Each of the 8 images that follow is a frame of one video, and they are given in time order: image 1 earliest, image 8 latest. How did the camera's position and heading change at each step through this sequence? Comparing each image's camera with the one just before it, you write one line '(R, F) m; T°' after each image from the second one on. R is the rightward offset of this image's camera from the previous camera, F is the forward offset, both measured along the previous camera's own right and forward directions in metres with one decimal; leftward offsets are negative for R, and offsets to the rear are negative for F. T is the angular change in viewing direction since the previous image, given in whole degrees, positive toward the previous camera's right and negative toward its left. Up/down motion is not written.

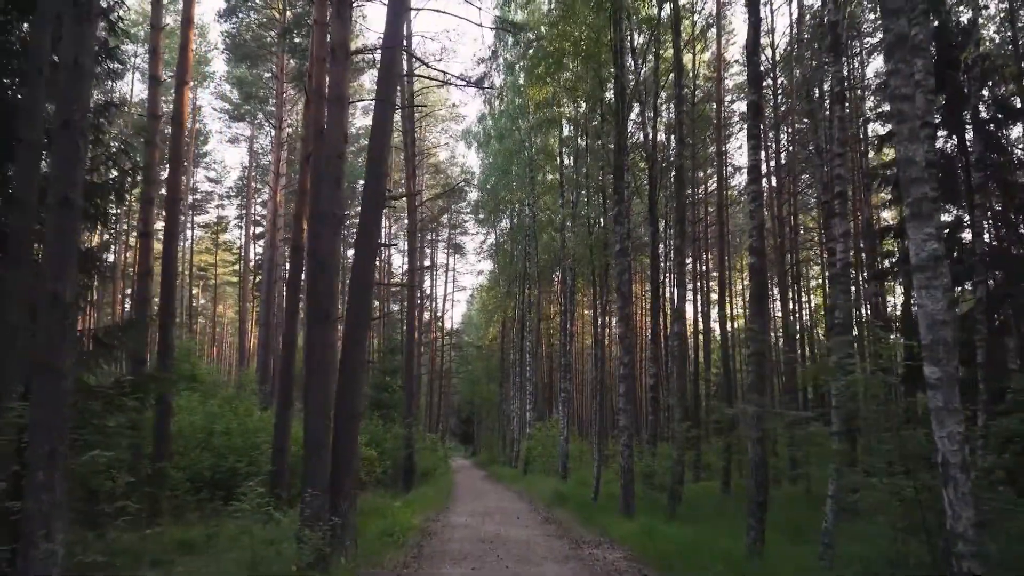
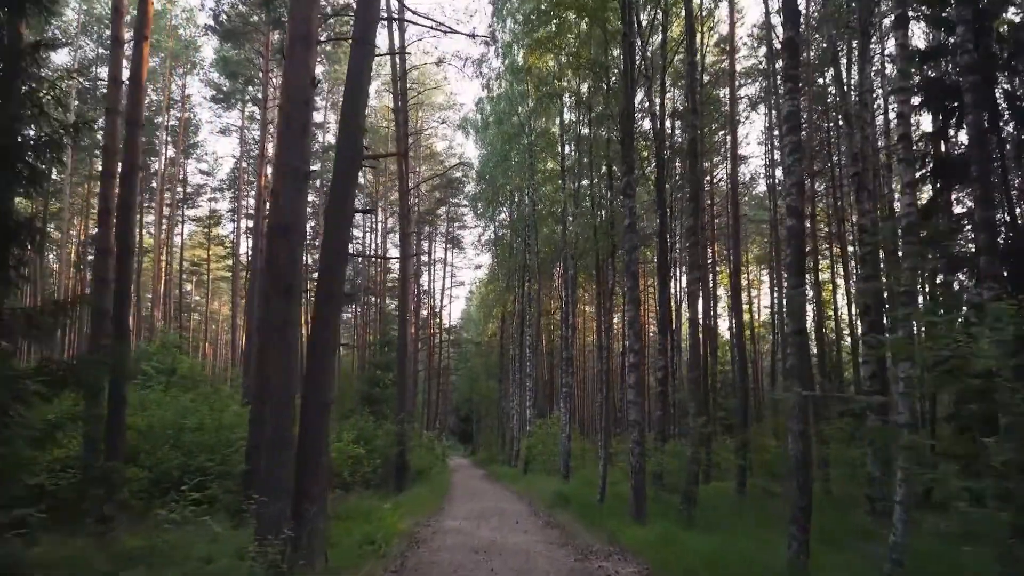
(0.0, +1.1) m; 0°
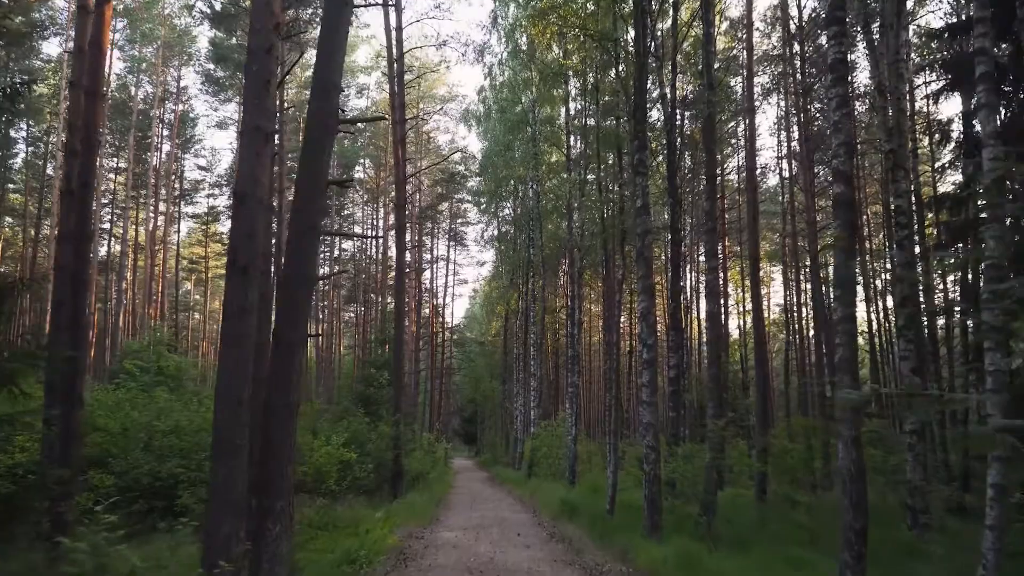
(+0.1, +0.9) m; 0°
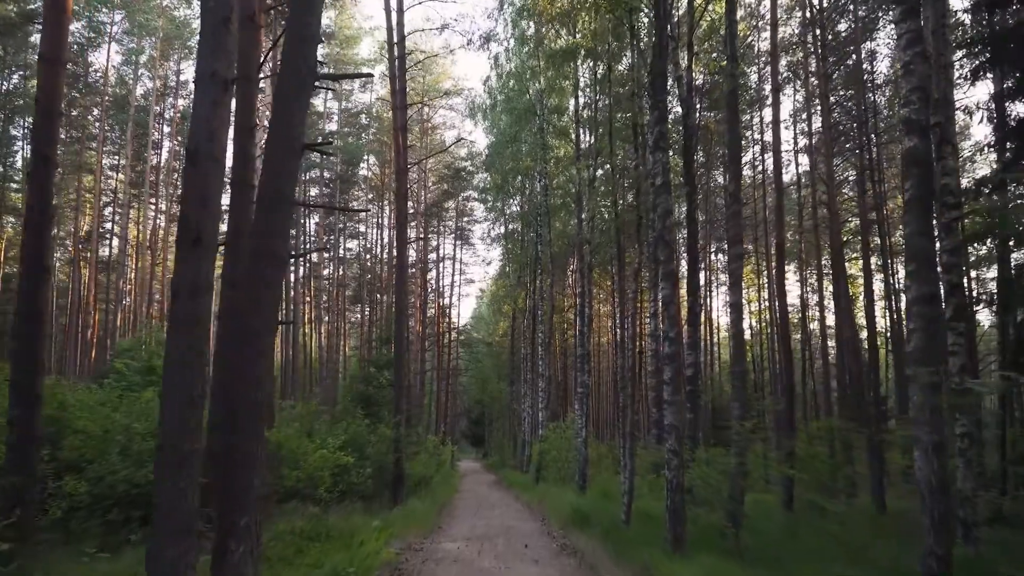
(0.0, +0.8) m; -1°
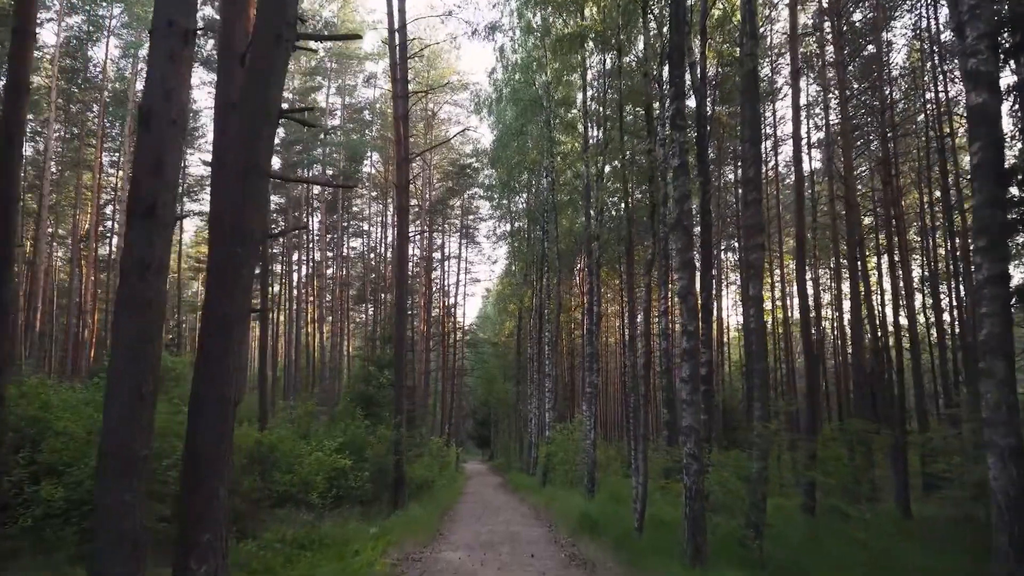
(0.0, +0.6) m; -1°
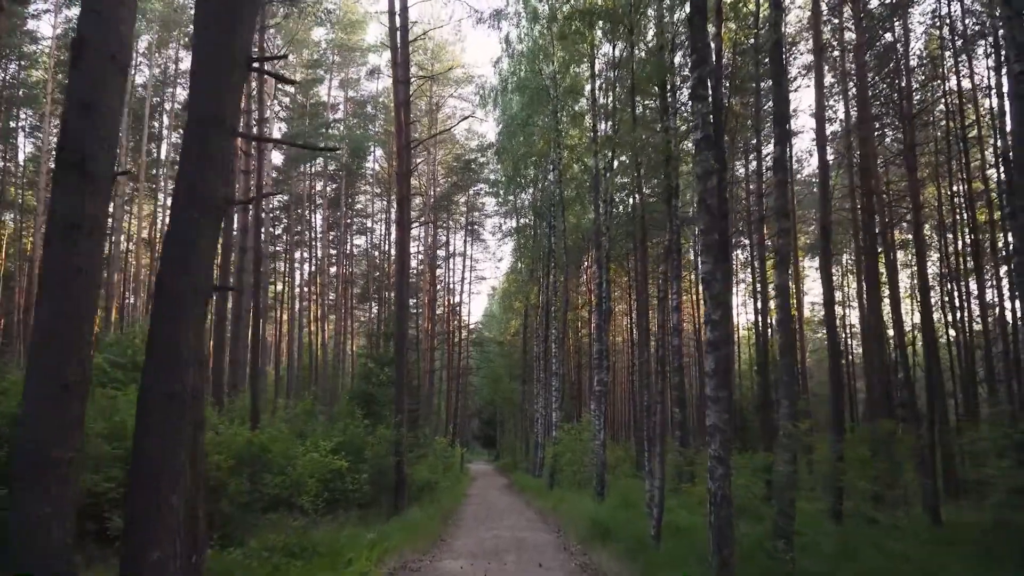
(0.0, +0.6) m; 0°
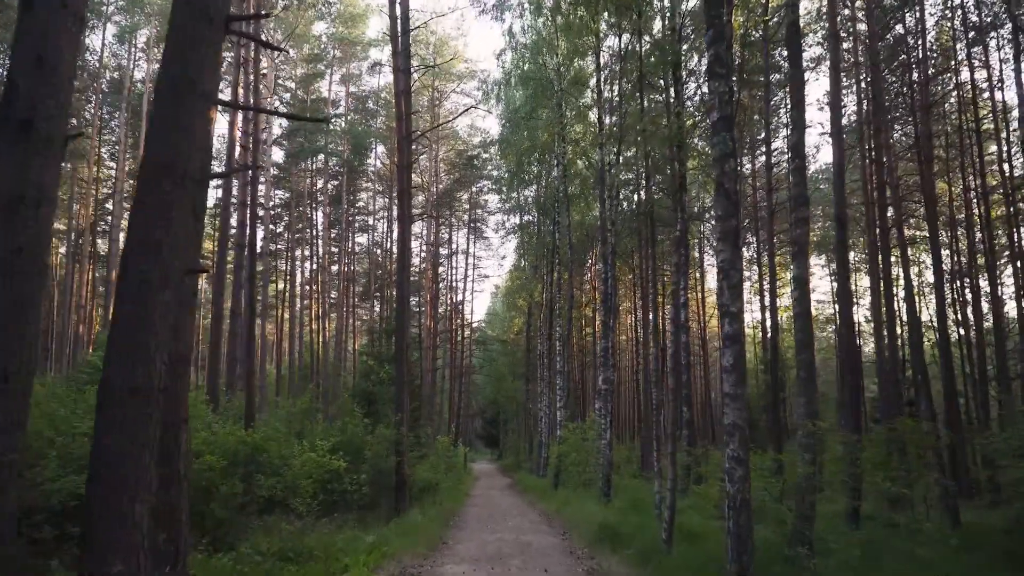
(0.0, +0.4) m; 0°
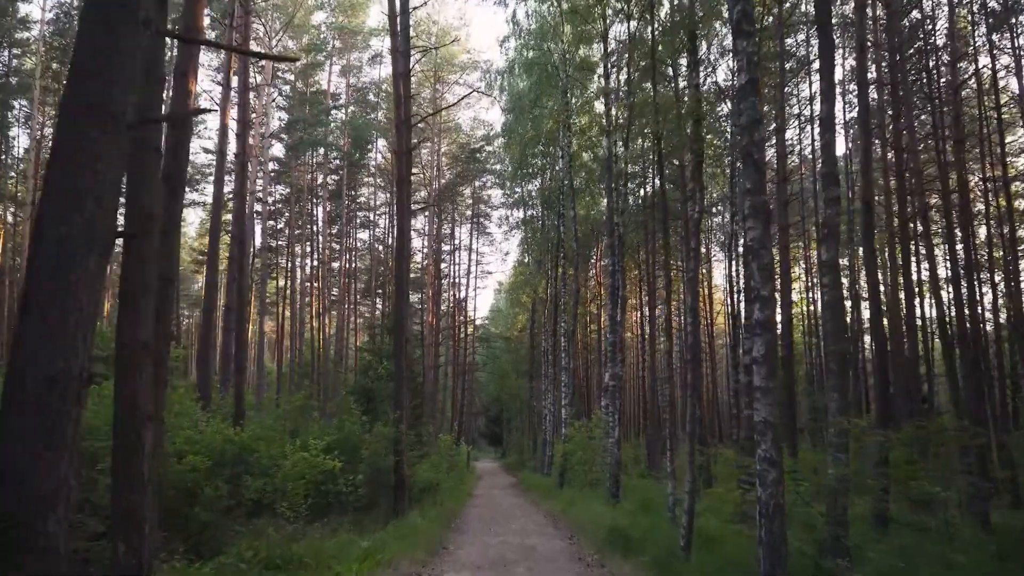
(0.0, +0.6) m; 0°
